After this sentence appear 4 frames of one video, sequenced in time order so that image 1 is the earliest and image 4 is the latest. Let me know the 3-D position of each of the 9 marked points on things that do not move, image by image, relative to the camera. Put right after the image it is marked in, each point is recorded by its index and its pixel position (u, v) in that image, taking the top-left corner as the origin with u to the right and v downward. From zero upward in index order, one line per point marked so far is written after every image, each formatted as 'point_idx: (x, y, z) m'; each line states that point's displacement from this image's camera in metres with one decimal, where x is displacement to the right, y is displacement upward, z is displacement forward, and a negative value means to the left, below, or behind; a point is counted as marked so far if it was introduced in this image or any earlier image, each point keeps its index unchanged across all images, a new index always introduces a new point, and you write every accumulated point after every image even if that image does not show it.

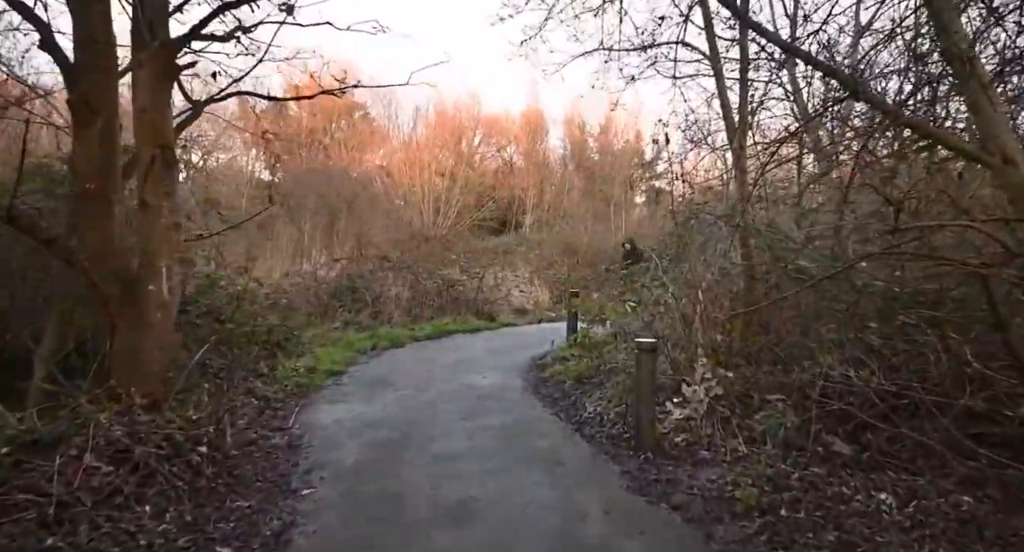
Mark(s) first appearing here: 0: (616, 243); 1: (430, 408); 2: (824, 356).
0: (+3.3, +1.0, +20.0) m
1: (-0.9, -1.4, +6.6) m
2: (+2.9, -0.7, +5.8) m
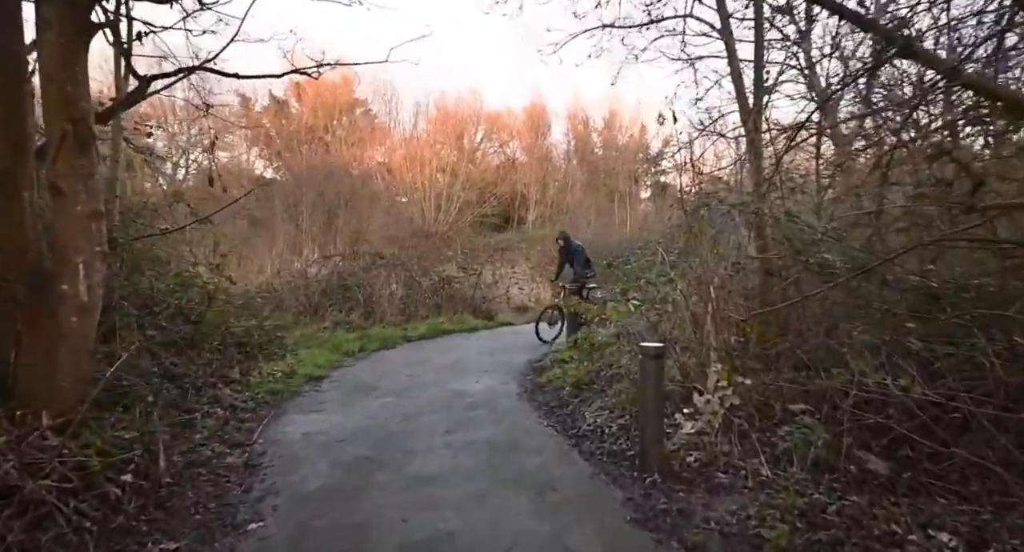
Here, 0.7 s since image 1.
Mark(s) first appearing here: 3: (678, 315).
0: (+3.3, +1.1, +19.3) m
1: (-0.9, -1.4, +6.0) m
2: (+2.8, -0.7, +5.1) m
3: (+1.7, -0.4, +6.6) m
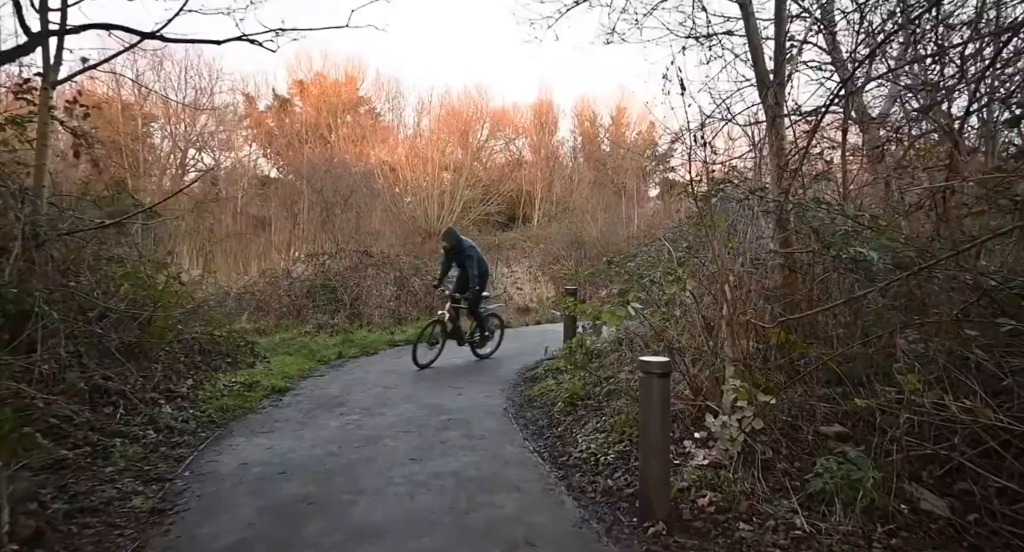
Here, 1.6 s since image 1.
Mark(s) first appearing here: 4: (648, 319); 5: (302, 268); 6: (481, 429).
0: (+3.4, +1.2, +18.4) m
1: (-1.1, -1.4, +5.1) m
2: (+2.6, -0.7, +4.2) m
3: (+1.6, -0.4, +5.7) m
4: (+1.2, -0.4, +5.6) m
5: (-4.6, +0.2, +13.7) m
6: (-0.3, -1.4, +5.6) m
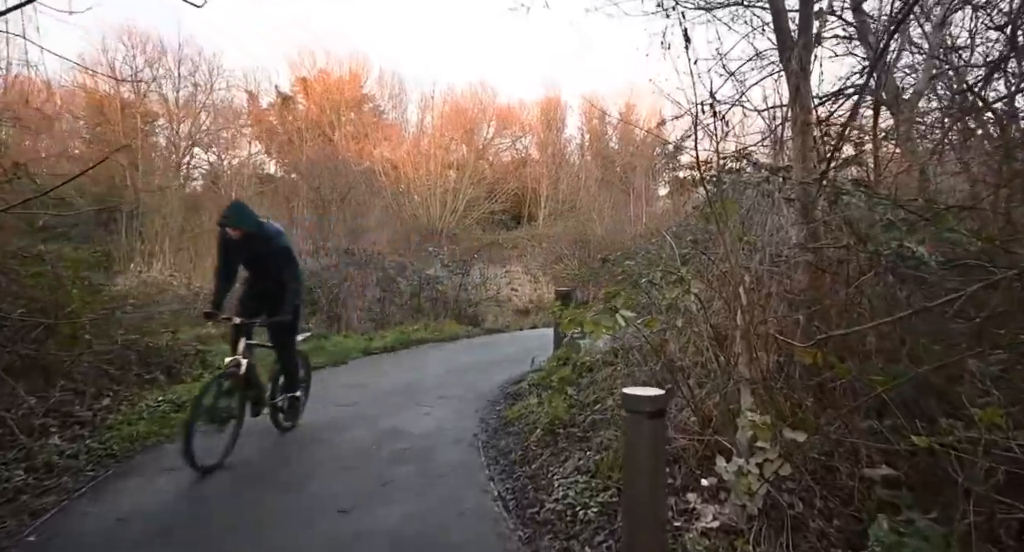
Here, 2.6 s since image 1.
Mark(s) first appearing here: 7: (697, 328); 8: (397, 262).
0: (+3.3, +1.2, +17.3) m
1: (-1.4, -1.4, +4.1) m
2: (+2.3, -0.7, +3.1) m
3: (+1.3, -0.4, +4.7) m
4: (+1.0, -0.4, +4.6) m
5: (-4.7, +0.2, +12.8) m
6: (-0.5, -1.4, +4.6) m
7: (+1.4, -0.4, +4.6) m
8: (-2.5, +0.3, +13.8) m
